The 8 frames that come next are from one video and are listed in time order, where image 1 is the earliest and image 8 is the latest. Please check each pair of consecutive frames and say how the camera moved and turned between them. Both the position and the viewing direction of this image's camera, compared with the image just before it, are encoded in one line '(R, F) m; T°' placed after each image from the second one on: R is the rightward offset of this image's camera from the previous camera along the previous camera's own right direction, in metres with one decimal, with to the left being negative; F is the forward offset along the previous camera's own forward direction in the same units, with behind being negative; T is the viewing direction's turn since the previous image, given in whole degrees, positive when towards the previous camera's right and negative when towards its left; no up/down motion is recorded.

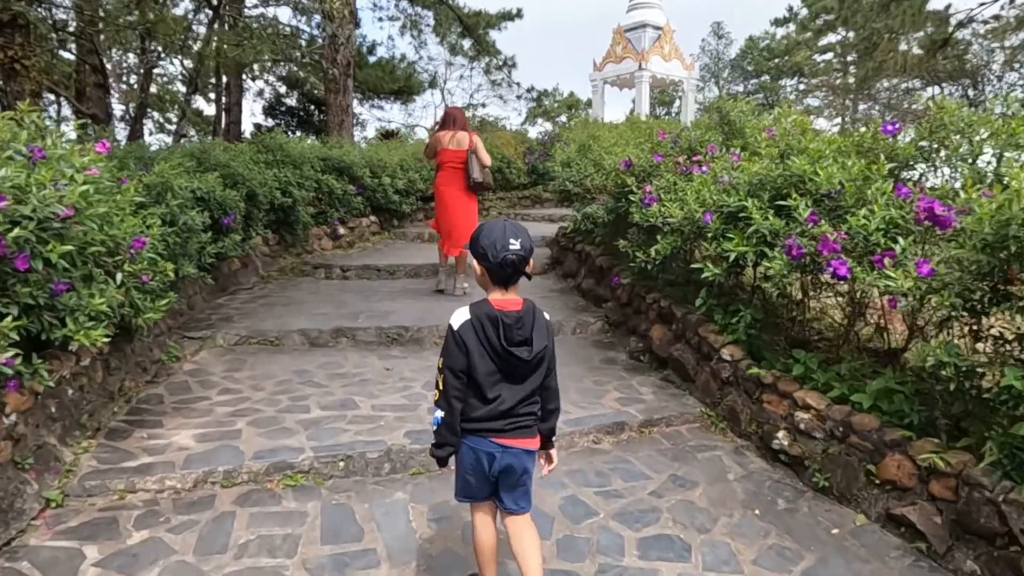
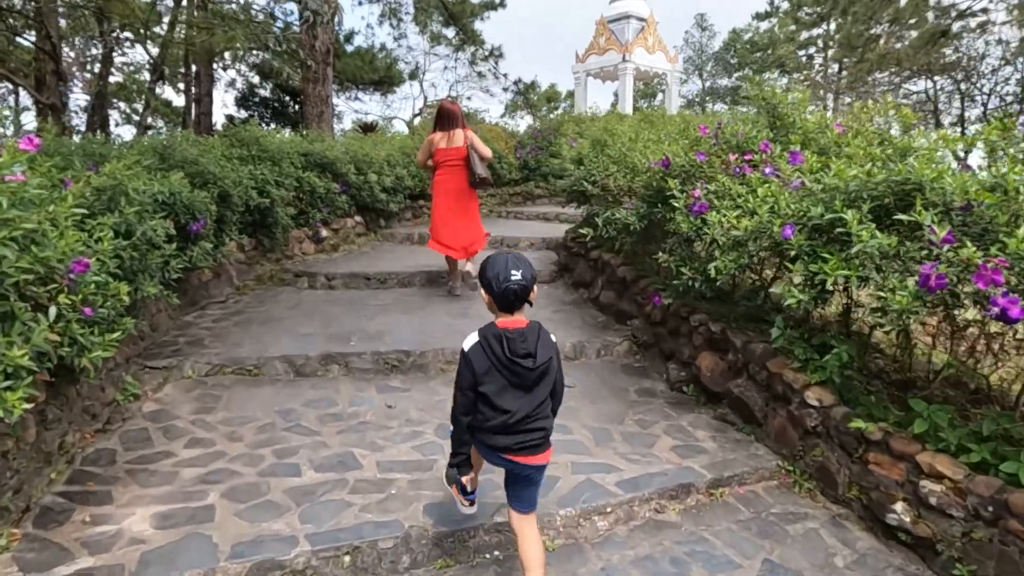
(-0.2, +0.6) m; +2°
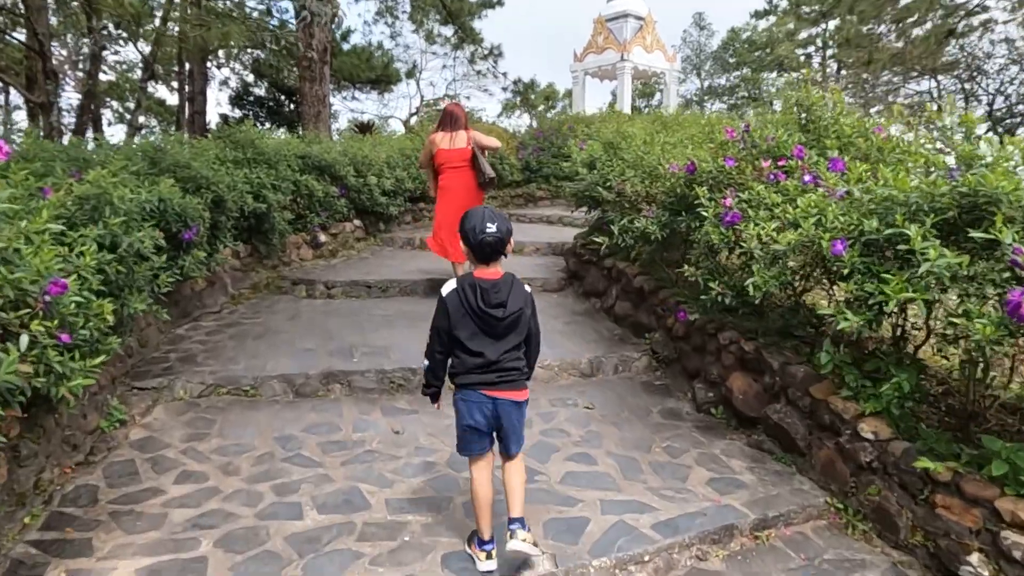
(-0.1, +0.2) m; 0°
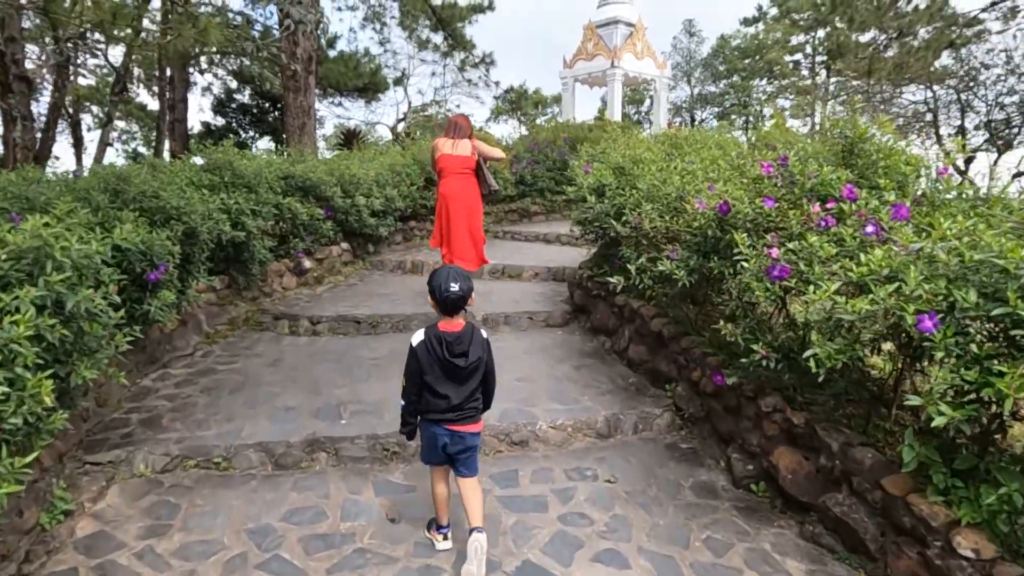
(-0.1, +0.4) m; +1°
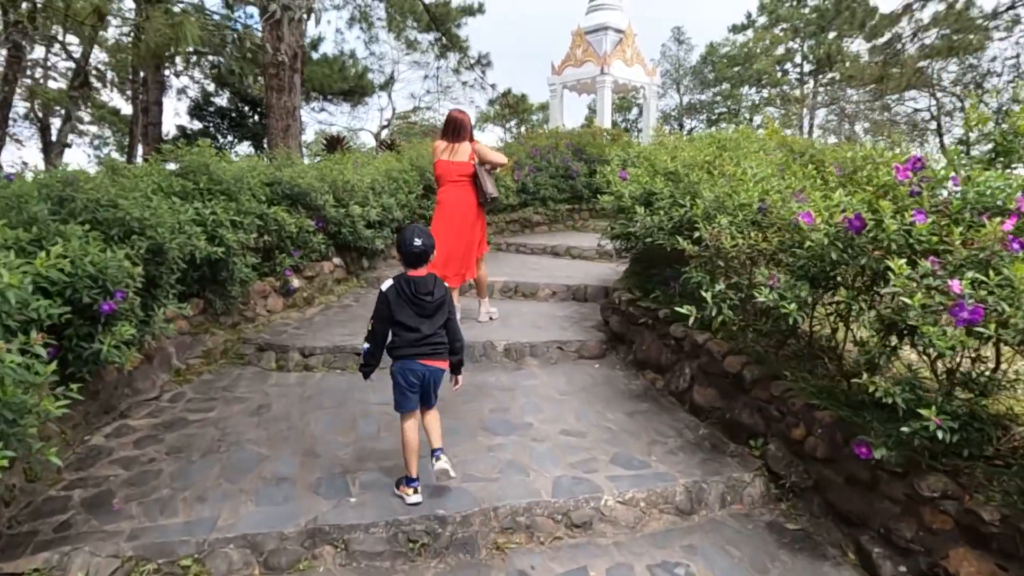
(-0.3, +0.8) m; +2°
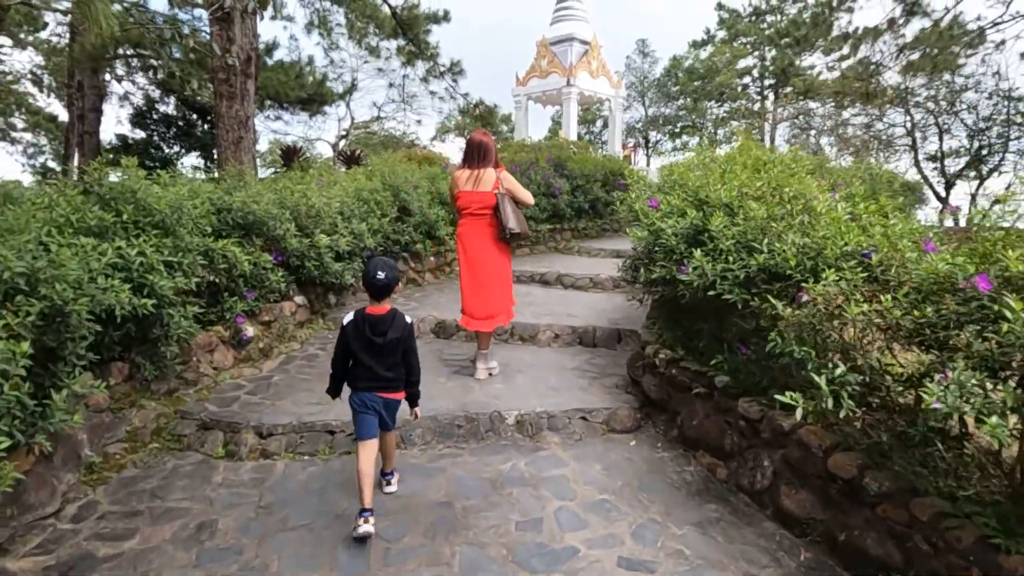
(-0.3, +0.9) m; +4°
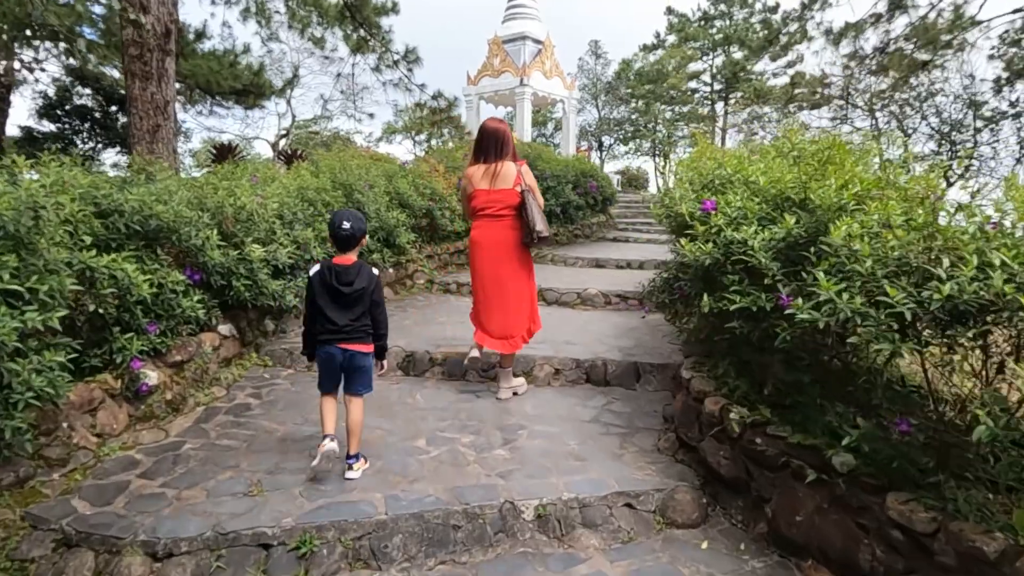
(-0.3, +1.1) m; +5°
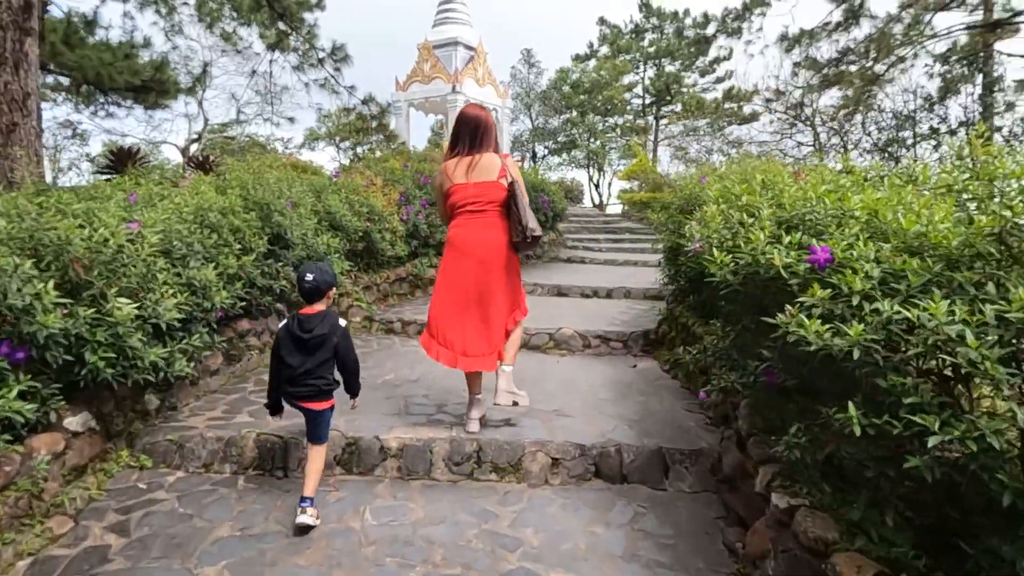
(-0.3, +1.1) m; +6°
